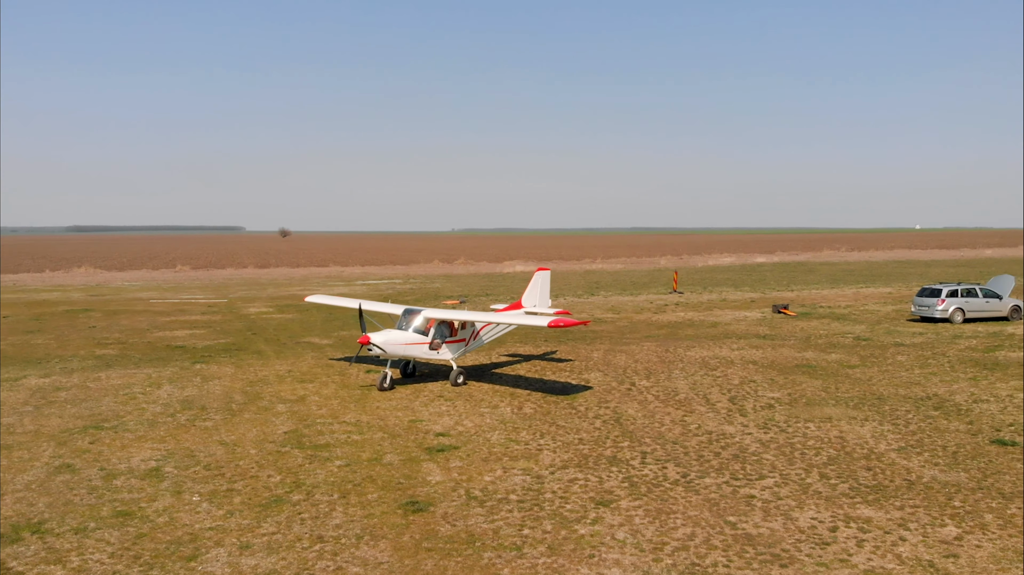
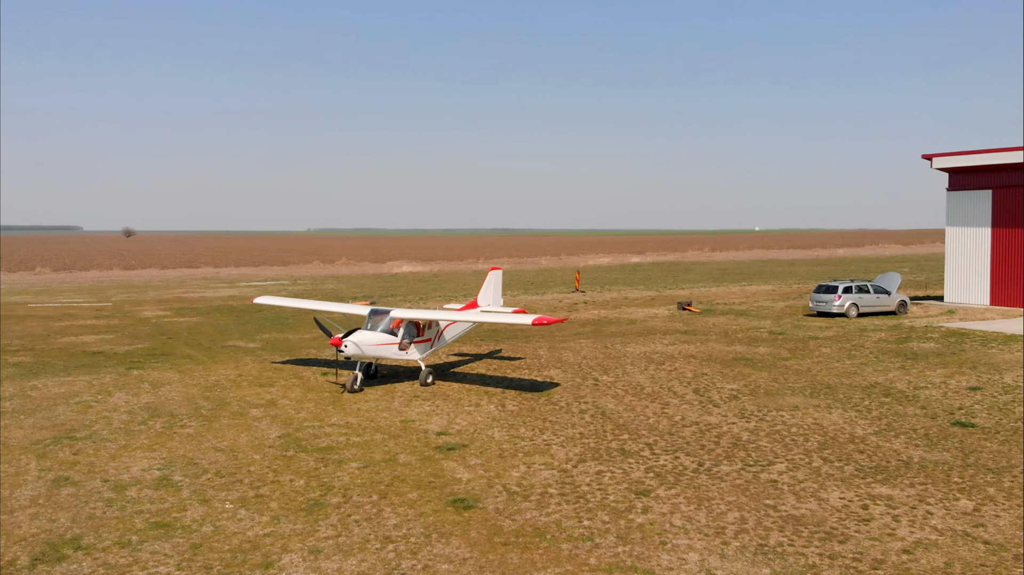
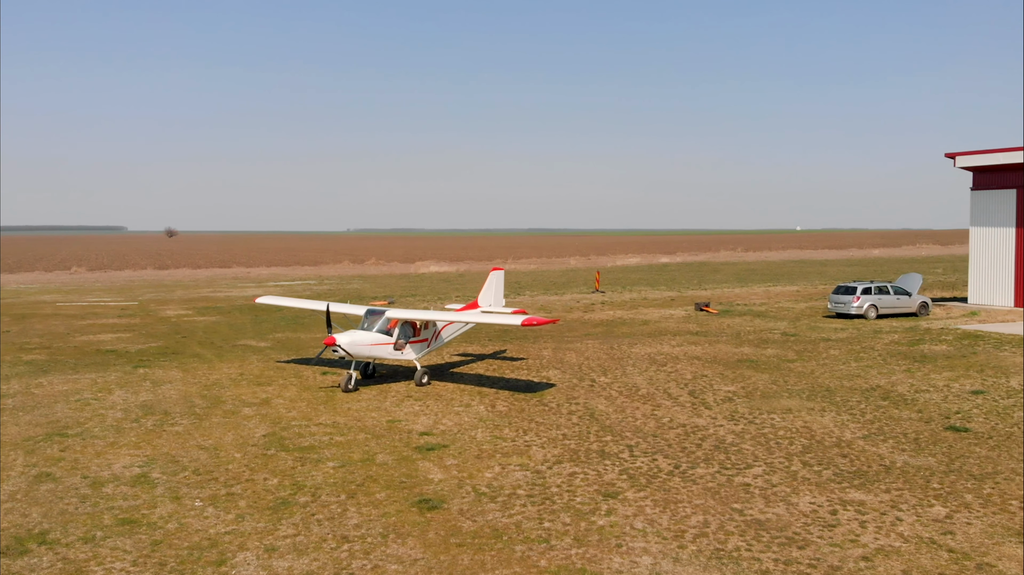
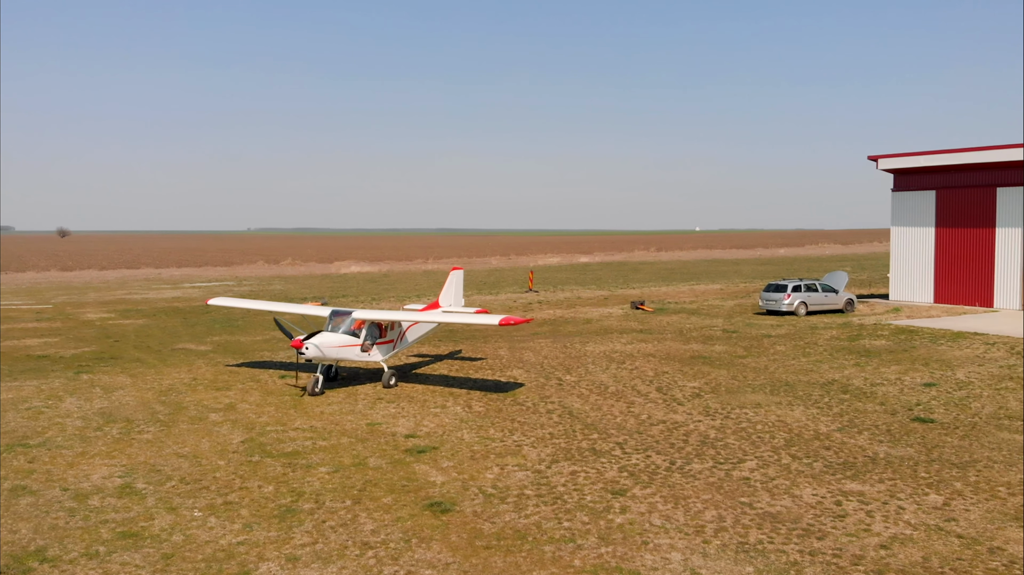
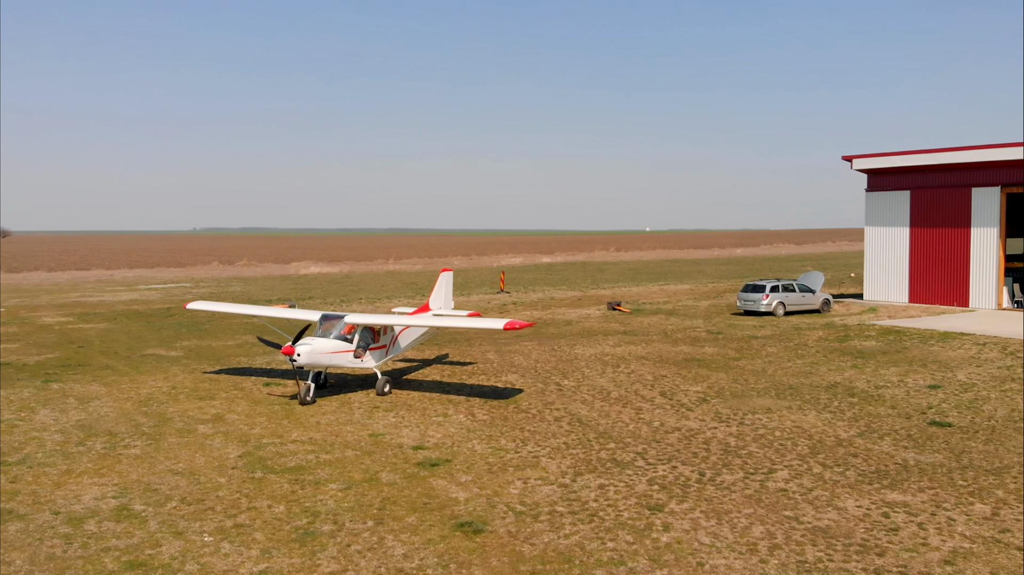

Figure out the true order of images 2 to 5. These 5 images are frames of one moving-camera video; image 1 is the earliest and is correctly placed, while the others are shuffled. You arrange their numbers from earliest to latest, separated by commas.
3, 2, 4, 5
